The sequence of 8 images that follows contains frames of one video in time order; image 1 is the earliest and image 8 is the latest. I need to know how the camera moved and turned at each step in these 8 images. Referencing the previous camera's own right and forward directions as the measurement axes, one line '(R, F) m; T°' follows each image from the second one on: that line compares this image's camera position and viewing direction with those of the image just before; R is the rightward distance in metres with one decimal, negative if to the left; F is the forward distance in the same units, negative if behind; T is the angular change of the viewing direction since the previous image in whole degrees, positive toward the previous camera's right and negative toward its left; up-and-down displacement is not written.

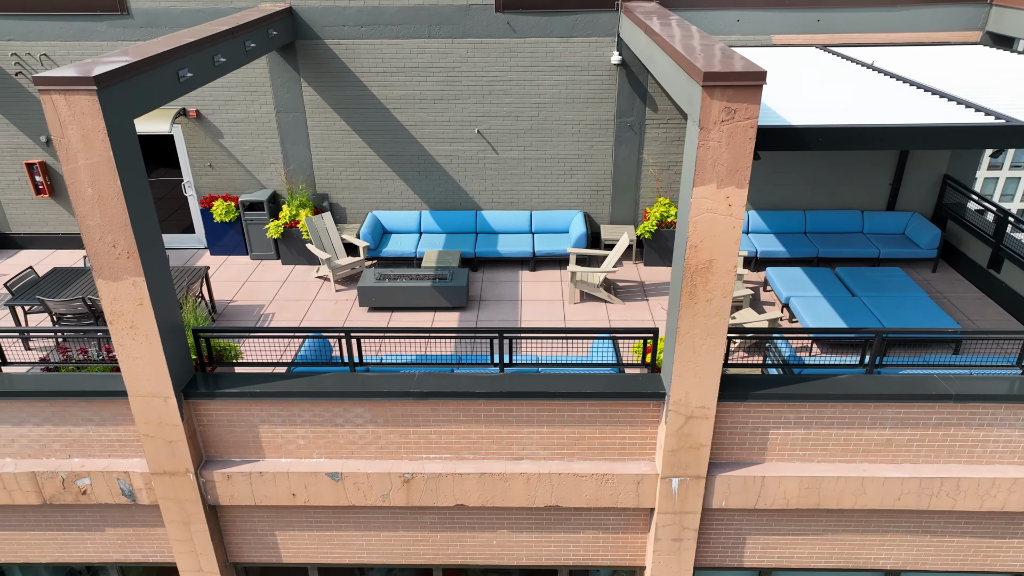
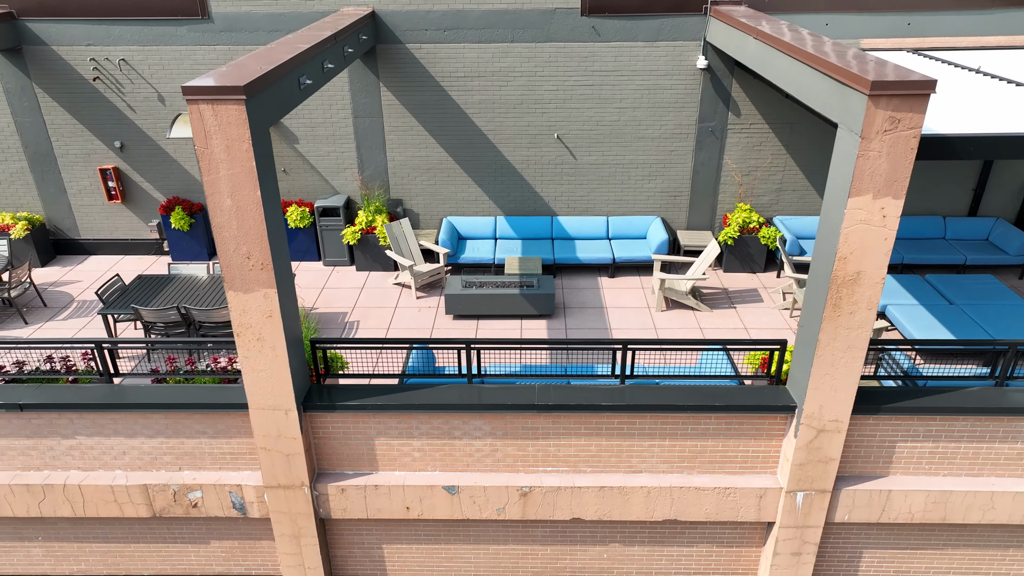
(-1.0, +0.1) m; 0°
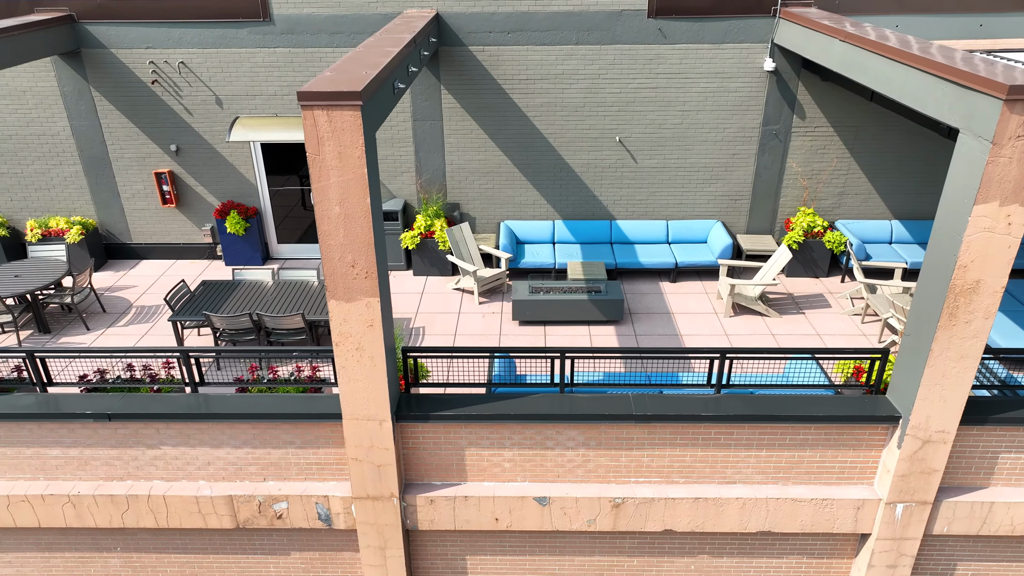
(-0.7, +0.1) m; 0°
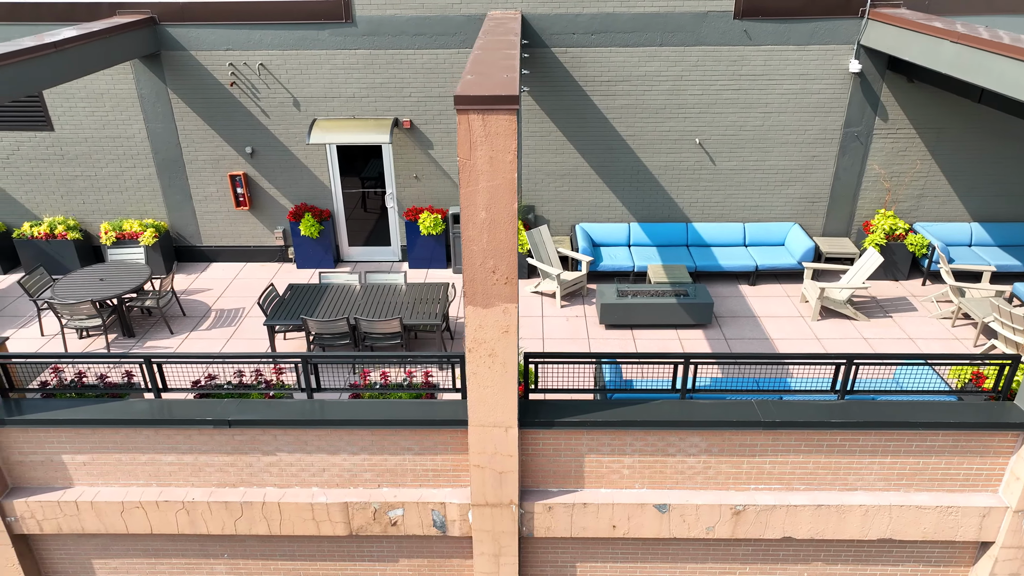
(-0.9, +0.1) m; 0°
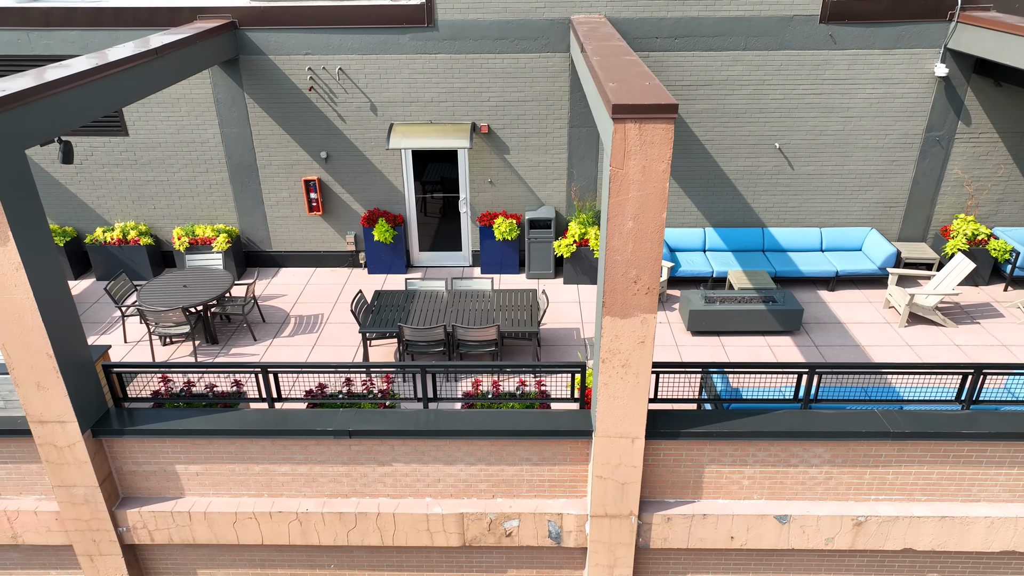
(-0.9, +0.1) m; 0°
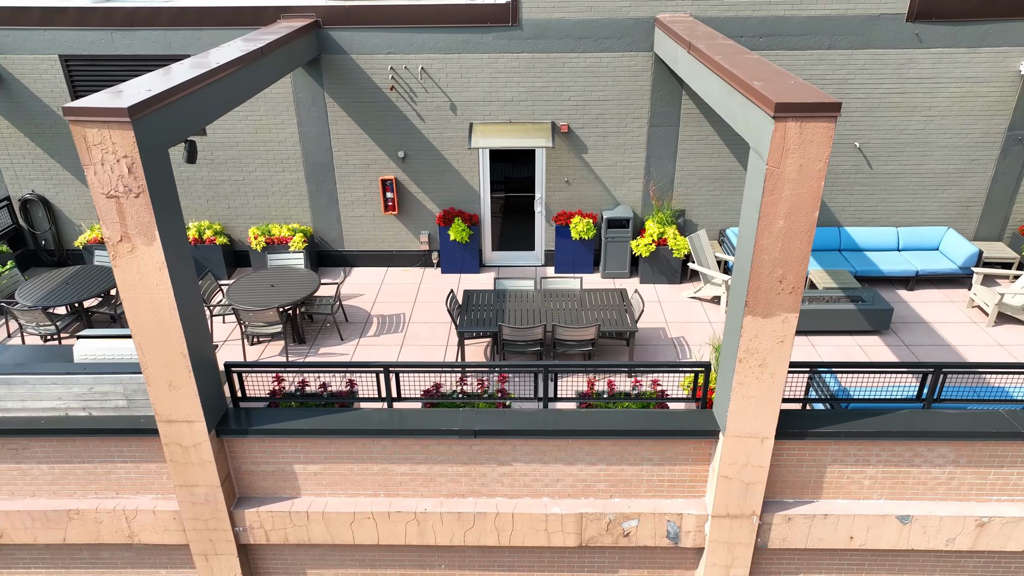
(-0.9, 0.0) m; 0°
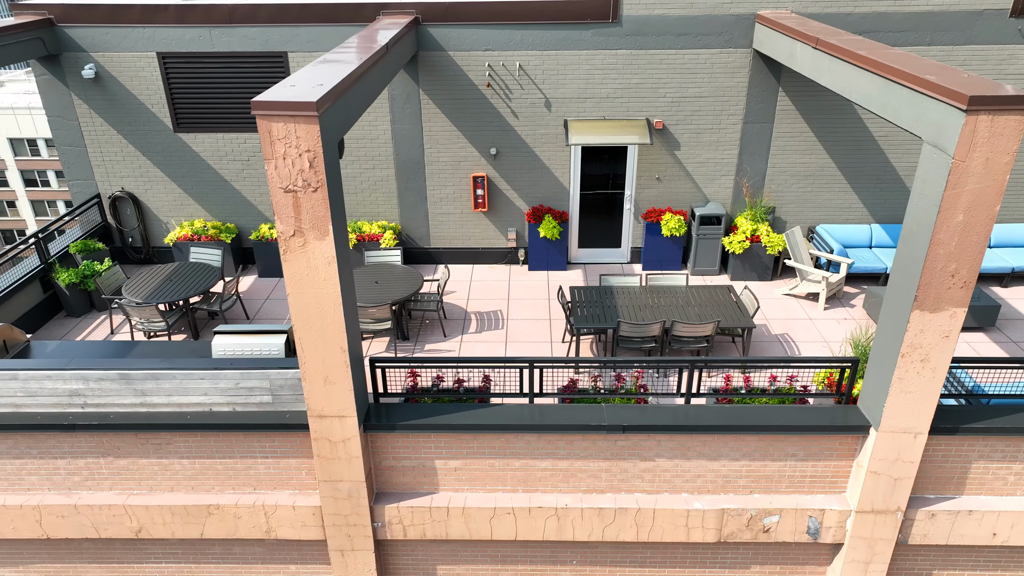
(-1.1, 0.0) m; 0°
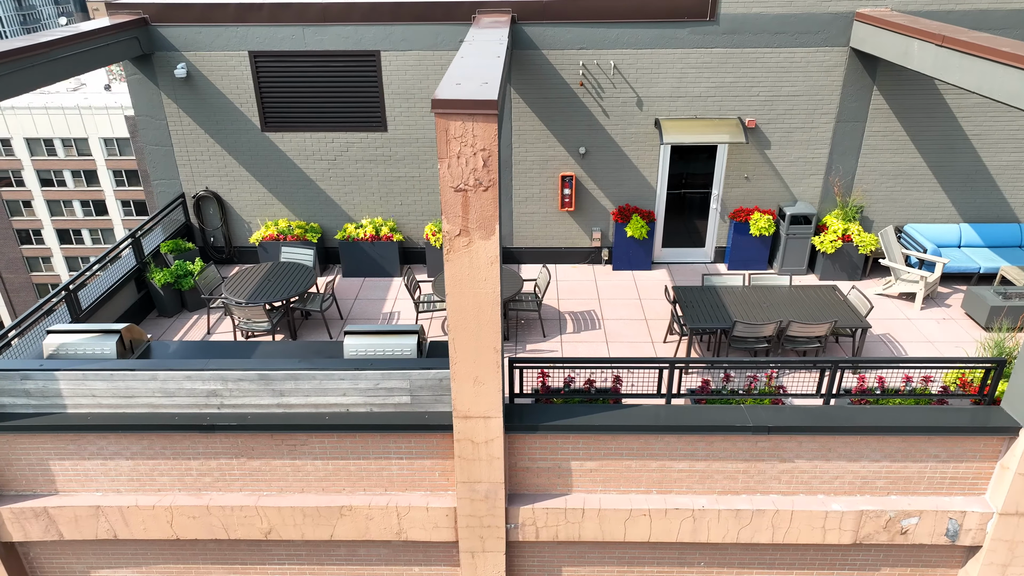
(-1.1, 0.0) m; 0°
